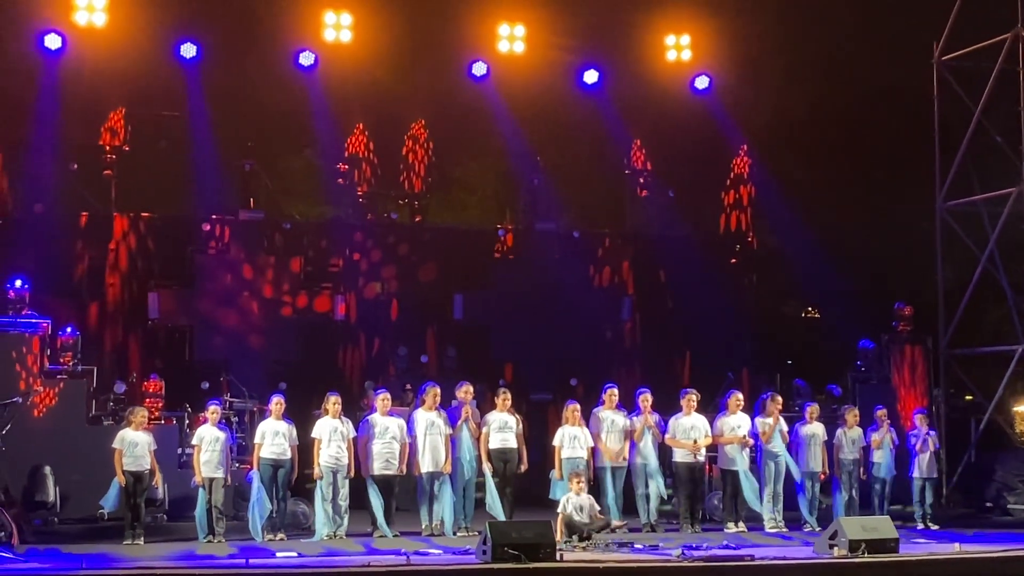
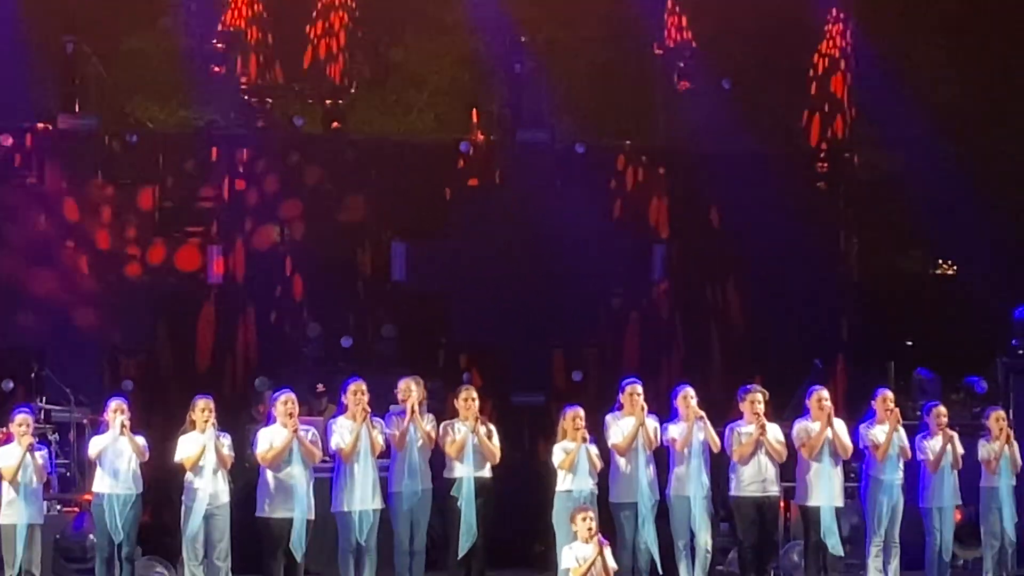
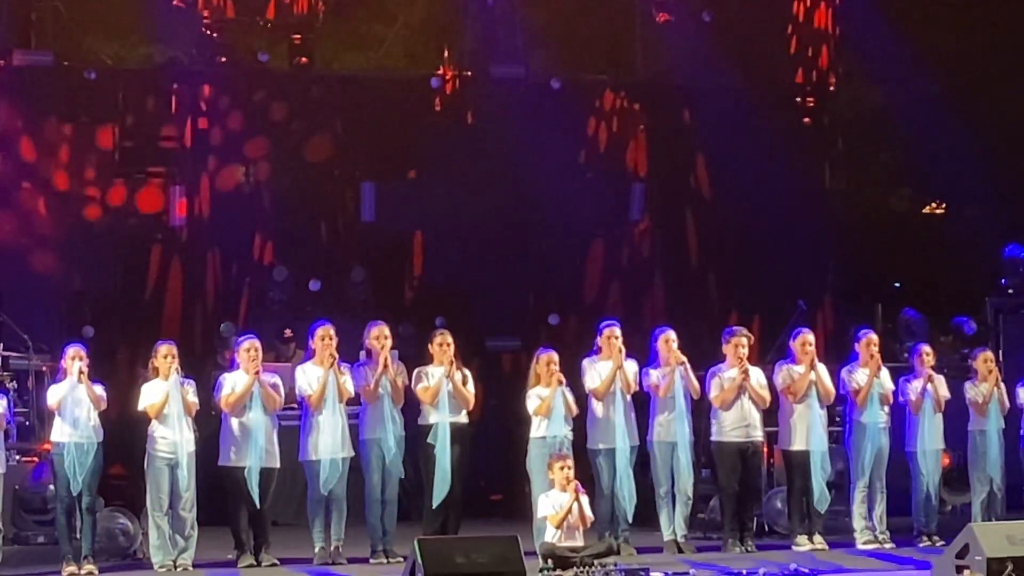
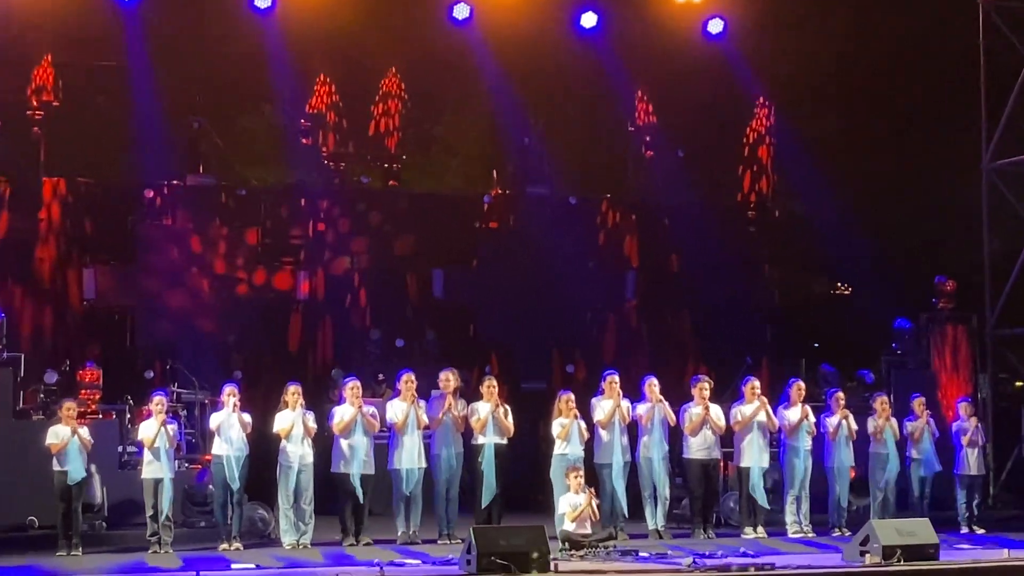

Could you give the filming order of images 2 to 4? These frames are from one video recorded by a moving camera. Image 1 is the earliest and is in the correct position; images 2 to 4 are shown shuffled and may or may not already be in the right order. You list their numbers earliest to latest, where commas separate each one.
4, 2, 3
